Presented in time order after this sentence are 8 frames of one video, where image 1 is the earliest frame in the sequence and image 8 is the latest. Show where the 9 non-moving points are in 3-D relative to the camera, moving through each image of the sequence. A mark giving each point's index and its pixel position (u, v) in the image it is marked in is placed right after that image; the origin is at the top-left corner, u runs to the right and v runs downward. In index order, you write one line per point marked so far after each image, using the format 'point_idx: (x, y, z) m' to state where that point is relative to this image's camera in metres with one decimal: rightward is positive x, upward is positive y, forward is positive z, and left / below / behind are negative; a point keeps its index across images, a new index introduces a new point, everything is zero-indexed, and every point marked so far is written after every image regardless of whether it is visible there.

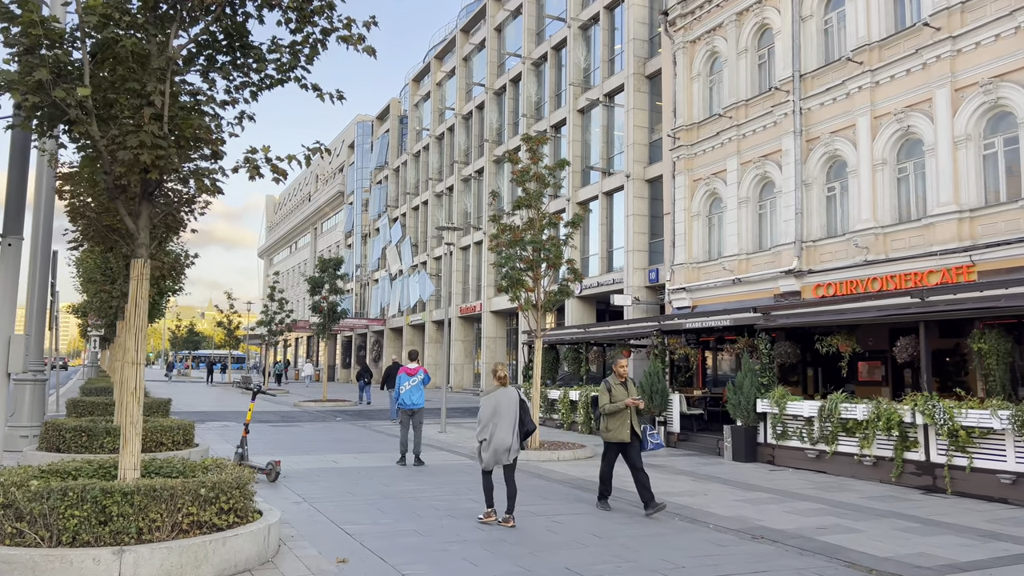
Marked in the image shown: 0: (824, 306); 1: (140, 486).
0: (+5.3, -0.3, +12.9) m
1: (-2.8, -1.5, +5.7) m
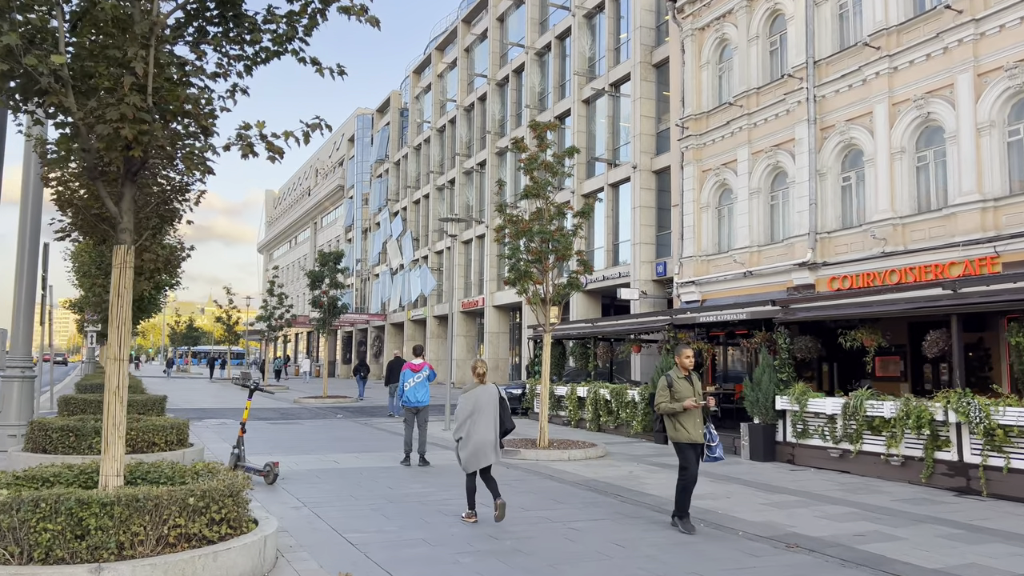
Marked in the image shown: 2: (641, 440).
0: (+5.4, -0.2, +12.4) m
1: (-2.6, -1.4, +5.1) m
2: (+2.7, -3.1, +15.8) m
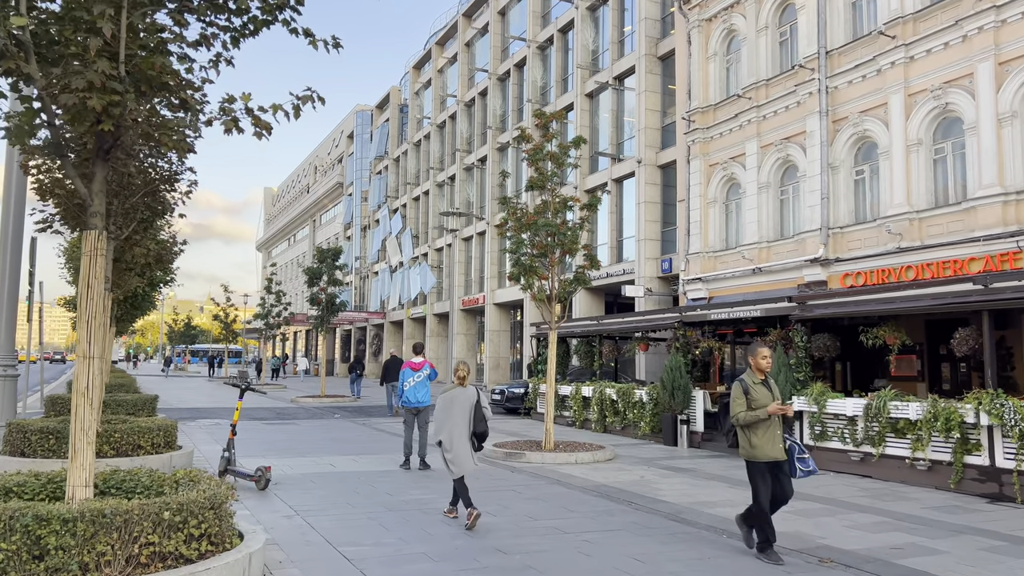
0: (+5.5, -0.1, +11.8) m
1: (-2.5, -1.3, +4.6) m
2: (+2.7, -3.1, +15.2) m
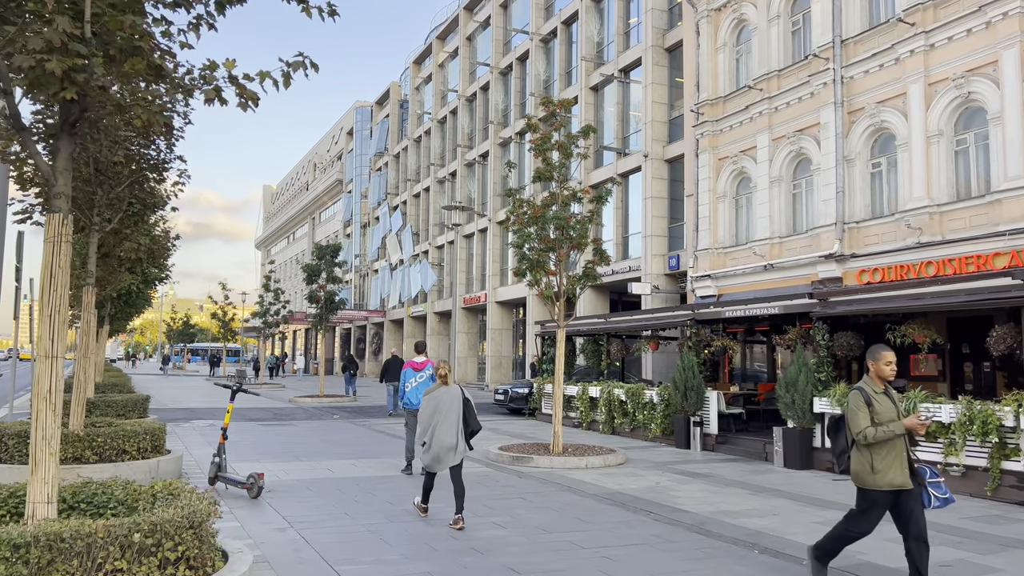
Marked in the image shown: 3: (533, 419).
0: (+5.6, 0.0, +11.2) m
1: (-2.4, -1.3, +4.0) m
2: (+2.8, -3.0, +14.7) m
3: (+0.5, -3.3, +19.5) m
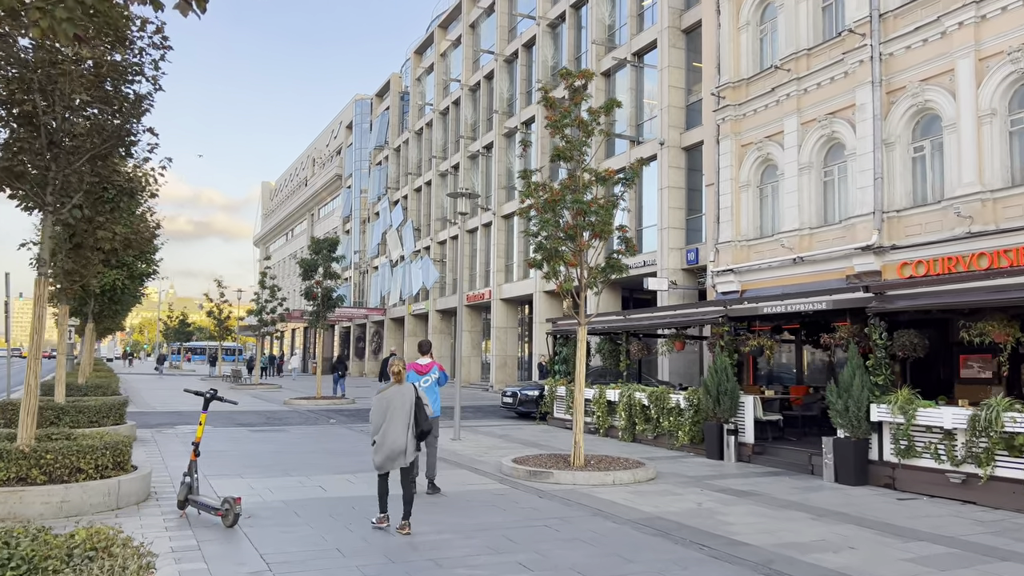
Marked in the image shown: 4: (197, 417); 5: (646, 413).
0: (+5.8, +0.1, +9.8) m
1: (-2.2, -1.2, +2.6) m
2: (+3.1, -2.9, +13.3) m
3: (+0.8, -3.2, +18.2) m
4: (-7.6, -3.2, +18.7) m
5: (+2.6, -2.4, +14.6) m
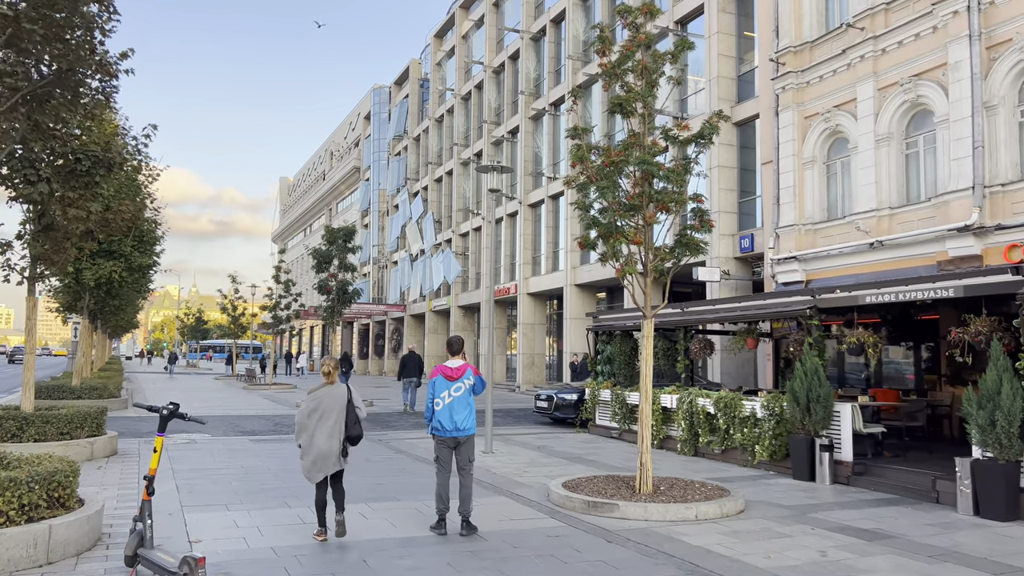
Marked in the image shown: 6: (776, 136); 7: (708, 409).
0: (+6.4, +0.3, +7.5) m
1: (-1.8, -1.0, +0.5) m
2: (+3.7, -2.7, +11.1) m
3: (+1.5, -3.0, +16.0) m
4: (-6.9, -3.0, +16.7) m
5: (+3.3, -2.2, +12.4) m
6: (+6.4, +3.7, +18.7) m
7: (+3.2, -2.0, +12.4) m
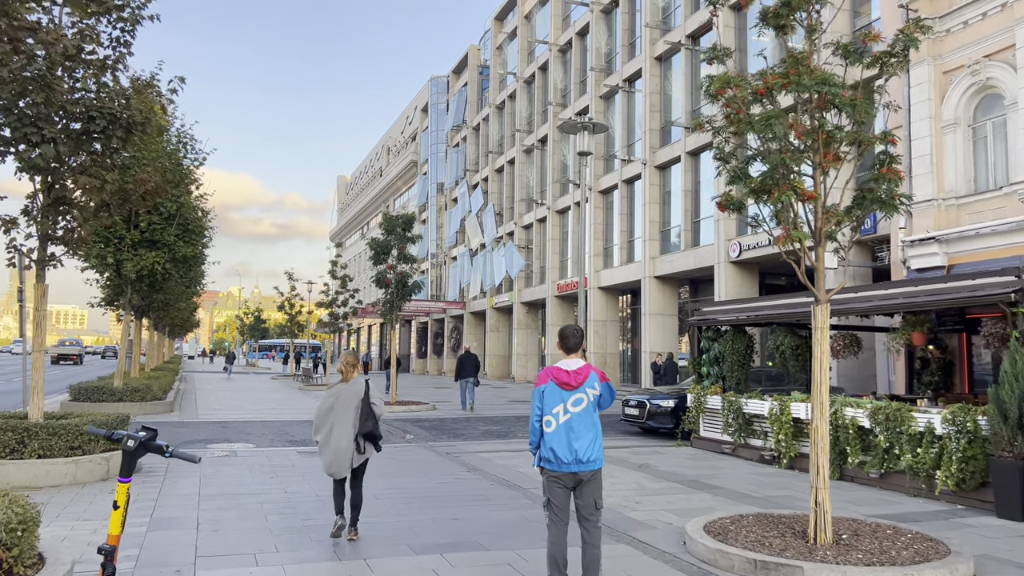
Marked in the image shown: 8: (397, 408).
0: (+7.3, +0.5, +4.7) m
1: (-1.3, -0.8, -1.7) m
2: (+4.9, -2.4, +8.4) m
3: (+3.1, -2.8, +13.5) m
4: (-5.2, -2.8, +14.9) m
5: (+4.6, -1.9, +9.8) m
6: (+8.2, +3.9, +15.9) m
7: (+4.5, -1.7, +9.8) m
8: (-3.0, -3.1, +19.9) m
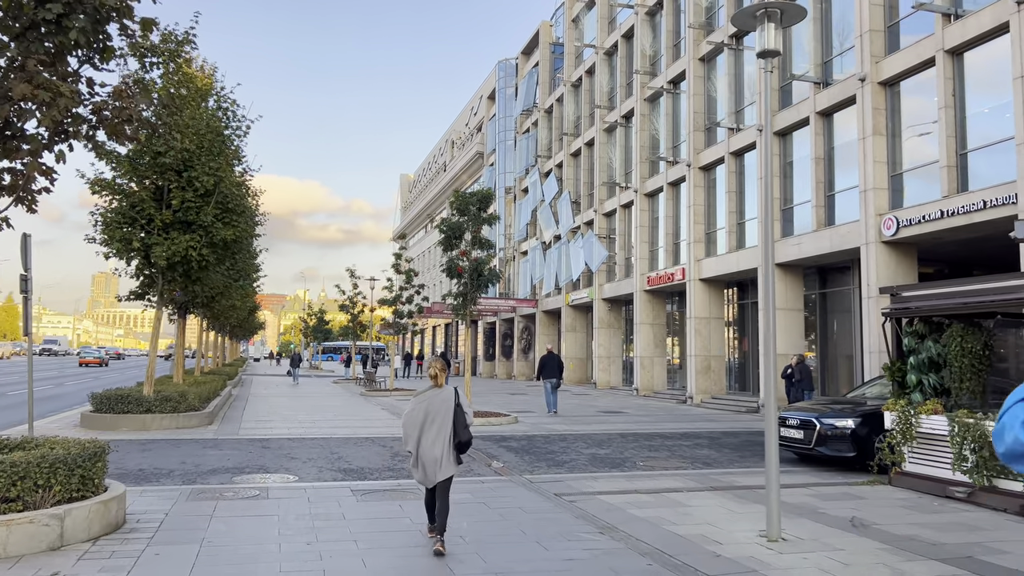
0: (+8.2, +0.9, +0.6) m
1: (-0.9, -0.5, -5.1) m
2: (+6.1, -2.1, +4.5) m
3: (+4.8, -2.5, +9.7) m
4: (-3.4, -2.5, +11.7) m
5: (+5.9, -1.6, +5.9) m
6: (+9.9, +4.3, +11.7) m
7: (+5.8, -1.4, +5.9) m
8: (-0.8, -2.9, +16.5) m
